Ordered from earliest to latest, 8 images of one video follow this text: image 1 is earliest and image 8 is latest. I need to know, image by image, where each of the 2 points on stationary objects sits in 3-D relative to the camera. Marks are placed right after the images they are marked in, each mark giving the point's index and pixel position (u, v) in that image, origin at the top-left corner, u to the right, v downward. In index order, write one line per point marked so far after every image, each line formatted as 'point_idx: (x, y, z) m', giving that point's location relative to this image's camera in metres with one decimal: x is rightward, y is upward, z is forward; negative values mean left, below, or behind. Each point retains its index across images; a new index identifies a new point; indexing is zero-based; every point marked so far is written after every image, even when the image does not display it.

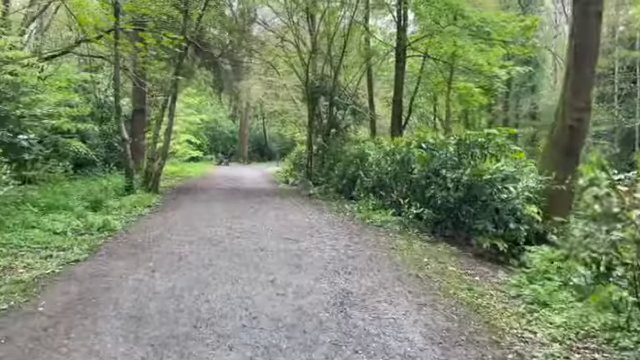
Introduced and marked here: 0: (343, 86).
0: (+0.8, +3.2, +17.5) m
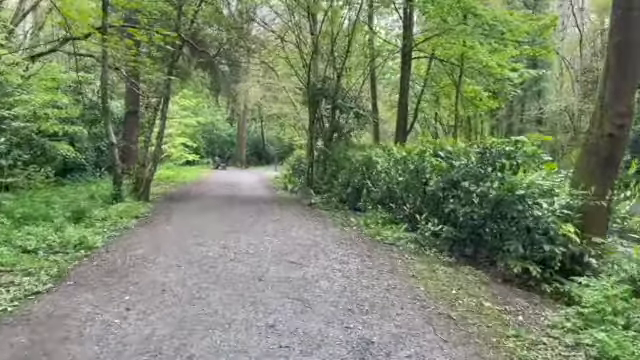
0: (+0.9, +3.0, +16.6) m
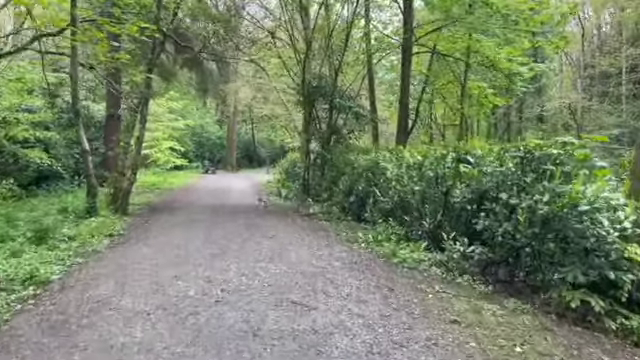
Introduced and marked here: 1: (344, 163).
0: (+0.8, +2.8, +15.3) m
1: (+0.6, +0.4, +12.6) m
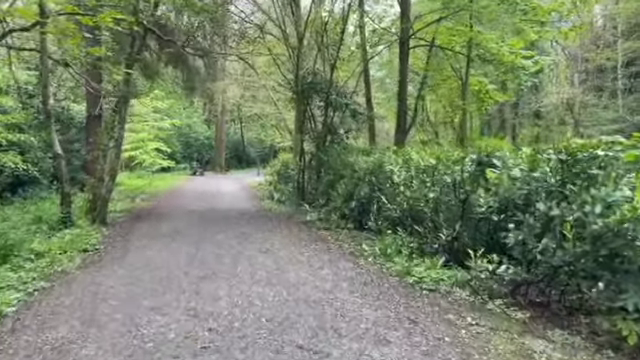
0: (+0.6, +2.8, +14.4) m
1: (+0.5, +0.3, +11.7) m
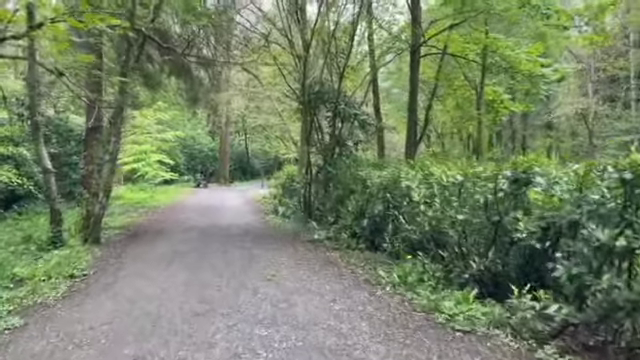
0: (+0.8, +2.3, +13.7) m
1: (+0.7, 0.0, +10.9) m
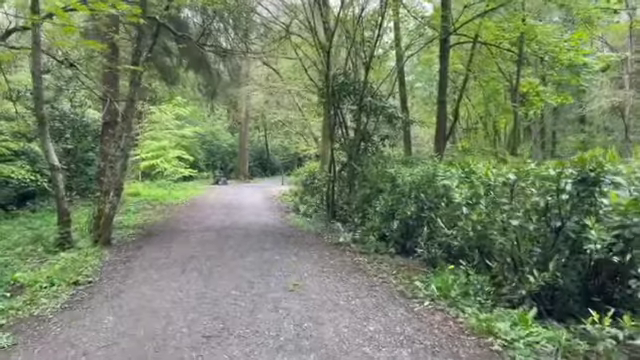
0: (+1.4, +2.4, +12.8) m
1: (+1.2, 0.0, +10.1) m
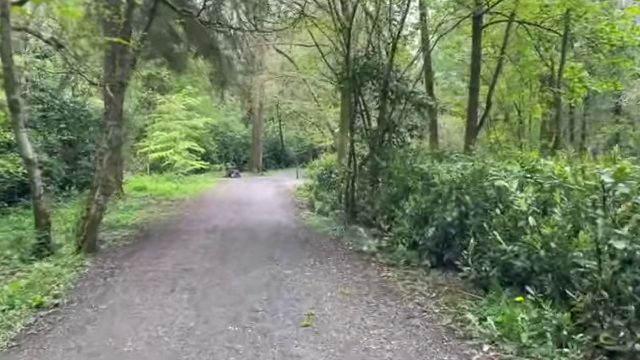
0: (+1.9, +2.5, +11.3) m
1: (+1.5, +0.1, +8.6) m
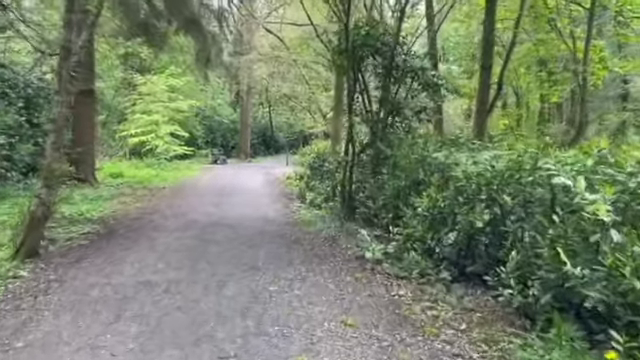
0: (+1.7, +2.7, +9.8) m
1: (+1.5, +0.2, +7.2) m
